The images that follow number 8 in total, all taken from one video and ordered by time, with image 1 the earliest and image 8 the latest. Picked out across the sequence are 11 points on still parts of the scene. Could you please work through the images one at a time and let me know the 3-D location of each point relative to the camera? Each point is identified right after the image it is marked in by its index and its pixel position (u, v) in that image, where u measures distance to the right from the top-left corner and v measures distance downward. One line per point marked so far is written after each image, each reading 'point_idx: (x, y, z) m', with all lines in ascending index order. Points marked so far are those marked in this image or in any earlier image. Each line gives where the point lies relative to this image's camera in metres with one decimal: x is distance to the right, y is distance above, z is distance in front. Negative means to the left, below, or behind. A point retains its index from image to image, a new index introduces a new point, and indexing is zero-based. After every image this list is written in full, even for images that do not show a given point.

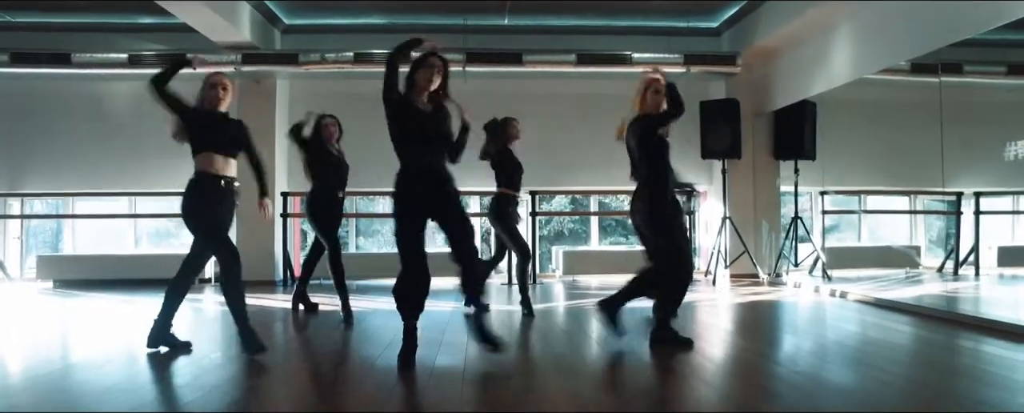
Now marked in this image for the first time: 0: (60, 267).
0: (-3.3, -0.4, +5.5) m
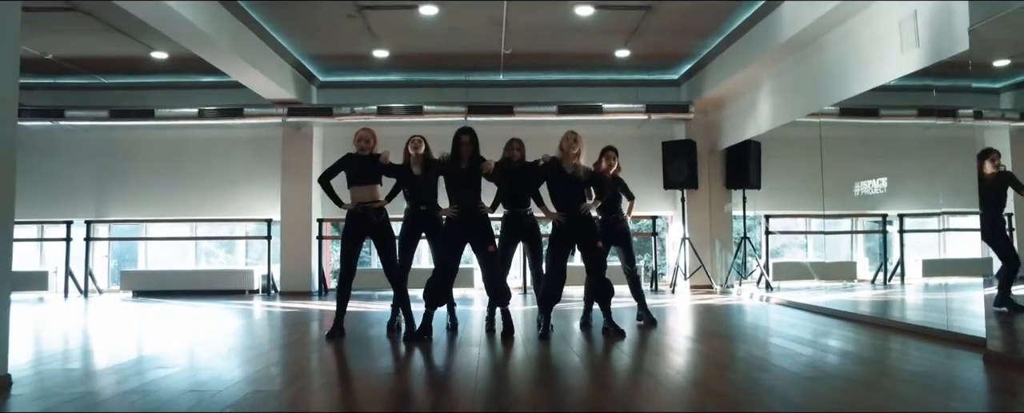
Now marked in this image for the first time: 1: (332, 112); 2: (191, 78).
0: (-3.3, -0.6, +6.8) m
1: (-1.6, +0.8, +6.6) m
2: (-2.8, +1.1, +6.7) m
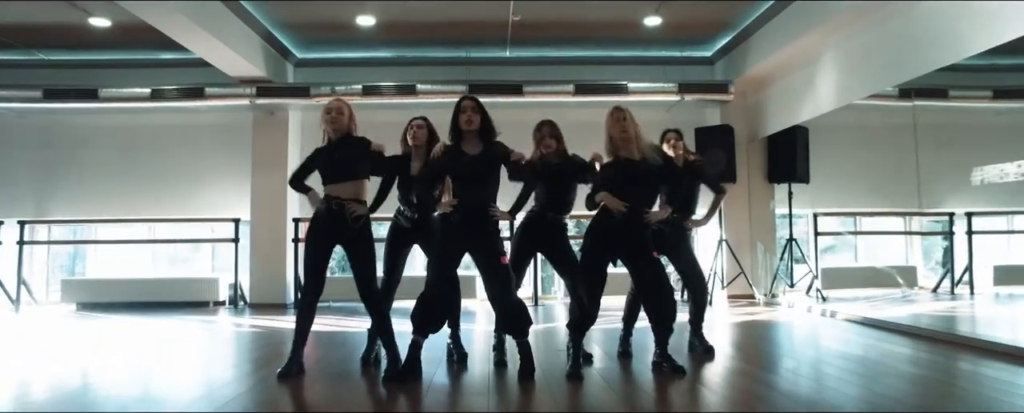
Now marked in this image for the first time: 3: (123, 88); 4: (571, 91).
0: (-3.2, -0.6, +5.8) m
1: (-1.5, +0.8, +5.6) m
2: (-2.7, +1.1, +5.7) m
3: (-2.8, +0.9, +5.6) m
4: (+0.4, +0.9, +5.8) m
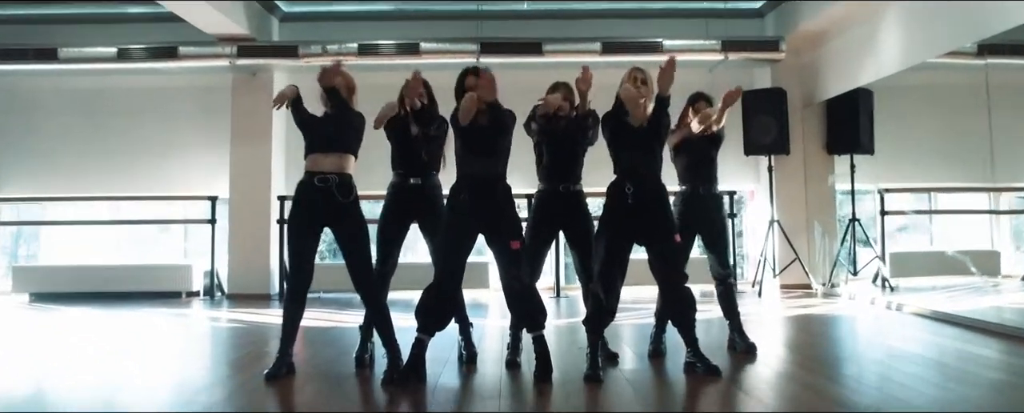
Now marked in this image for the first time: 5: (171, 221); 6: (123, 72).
0: (-3.1, -0.5, +5.1) m
1: (-1.4, +1.0, +4.9) m
2: (-2.6, +1.3, +5.0) m
3: (-2.7, +1.0, +4.9) m
4: (+0.6, +1.0, +5.0) m
5: (-2.4, -0.1, +5.4) m
6: (-2.7, +0.9, +5.2) m
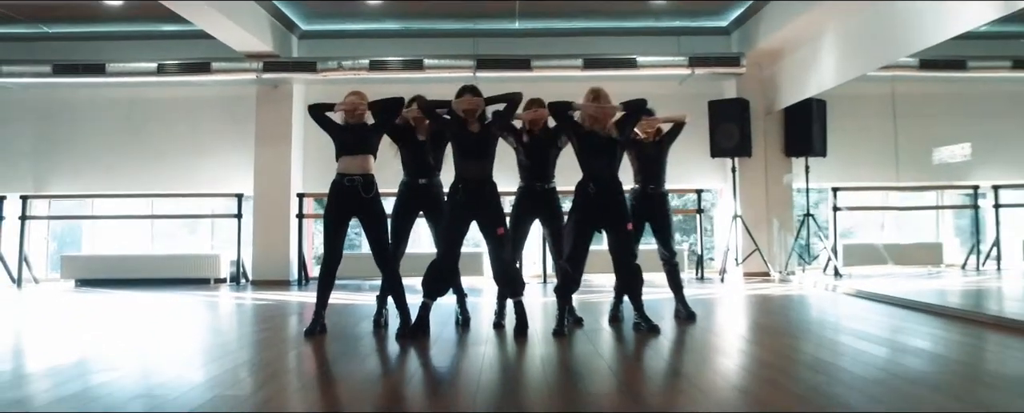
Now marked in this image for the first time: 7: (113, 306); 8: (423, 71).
0: (-3.2, -0.5, +5.7) m
1: (-1.4, +1.0, +5.6) m
2: (-2.7, +1.3, +5.7) m
3: (-2.8, +1.1, +5.6) m
4: (+0.5, +1.1, +5.7) m
5: (-2.5, -0.1, +6.0) m
6: (-2.7, +0.9, +5.9) m
7: (-2.8, -0.7, +5.3) m
8: (-0.7, +1.0, +5.6) m
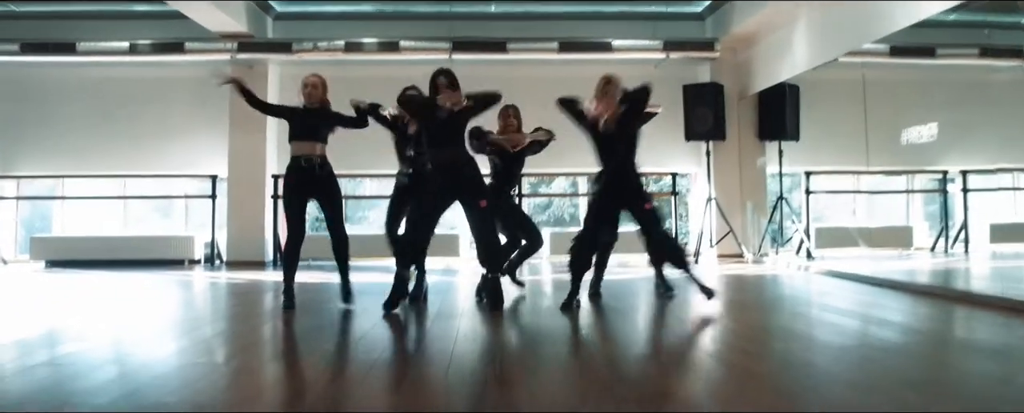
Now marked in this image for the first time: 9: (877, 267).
0: (-3.4, -0.3, +5.6) m
1: (-1.6, +1.2, +5.6) m
2: (-2.8, +1.4, +5.6) m
3: (-3.0, +1.2, +5.5) m
4: (+0.3, +1.2, +5.7) m
5: (-2.6, 0.0, +5.9) m
6: (-2.9, +1.1, +5.9) m
7: (-2.9, -0.5, +5.2) m
8: (-0.8, +1.1, +5.6) m
9: (+2.4, -0.4, +5.1) m
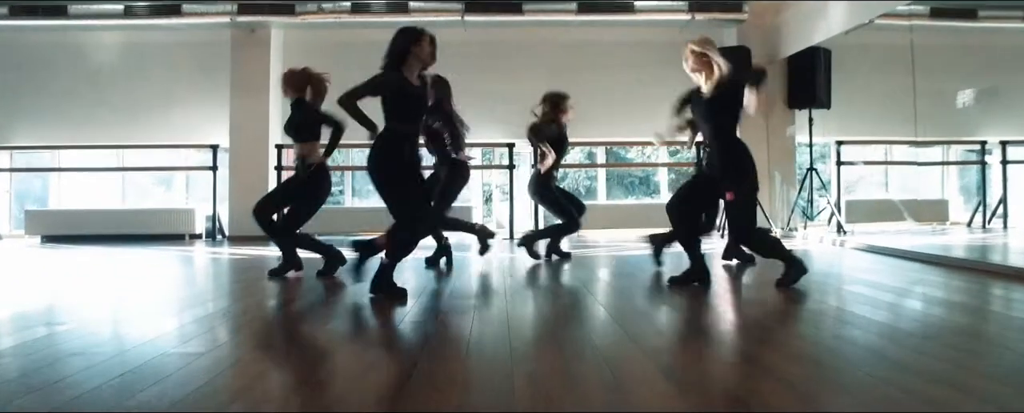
0: (-3.2, -0.1, +5.4) m
1: (-1.5, +1.4, +5.2) m
2: (-2.7, +1.6, +5.3) m
3: (-2.9, +1.4, +5.2) m
4: (+0.4, +1.4, +5.4) m
5: (-2.5, +0.3, +5.7) m
6: (-2.8, +1.3, +5.6) m
7: (-2.8, -0.4, +5.0) m
8: (-0.7, +1.3, +5.3) m
9: (+2.5, -0.2, +4.8) m
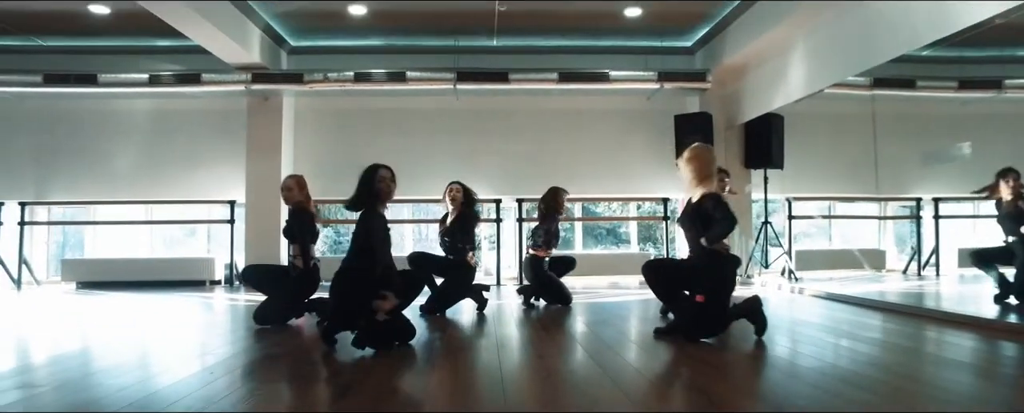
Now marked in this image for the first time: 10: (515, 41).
0: (-3.4, -0.5, +6.0) m
1: (-1.6, +1.0, +5.8) m
2: (-2.8, +1.3, +5.8) m
3: (-2.9, +1.0, +5.8) m
4: (+0.3, +1.0, +6.0) m
5: (-2.6, -0.1, +6.3) m
6: (-2.9, +0.9, +6.1) m
7: (-2.9, -0.8, +5.6) m
8: (-0.8, +0.9, +5.9) m
9: (+2.4, -0.6, +5.5) m
10: (0.0, +1.3, +6.1) m
